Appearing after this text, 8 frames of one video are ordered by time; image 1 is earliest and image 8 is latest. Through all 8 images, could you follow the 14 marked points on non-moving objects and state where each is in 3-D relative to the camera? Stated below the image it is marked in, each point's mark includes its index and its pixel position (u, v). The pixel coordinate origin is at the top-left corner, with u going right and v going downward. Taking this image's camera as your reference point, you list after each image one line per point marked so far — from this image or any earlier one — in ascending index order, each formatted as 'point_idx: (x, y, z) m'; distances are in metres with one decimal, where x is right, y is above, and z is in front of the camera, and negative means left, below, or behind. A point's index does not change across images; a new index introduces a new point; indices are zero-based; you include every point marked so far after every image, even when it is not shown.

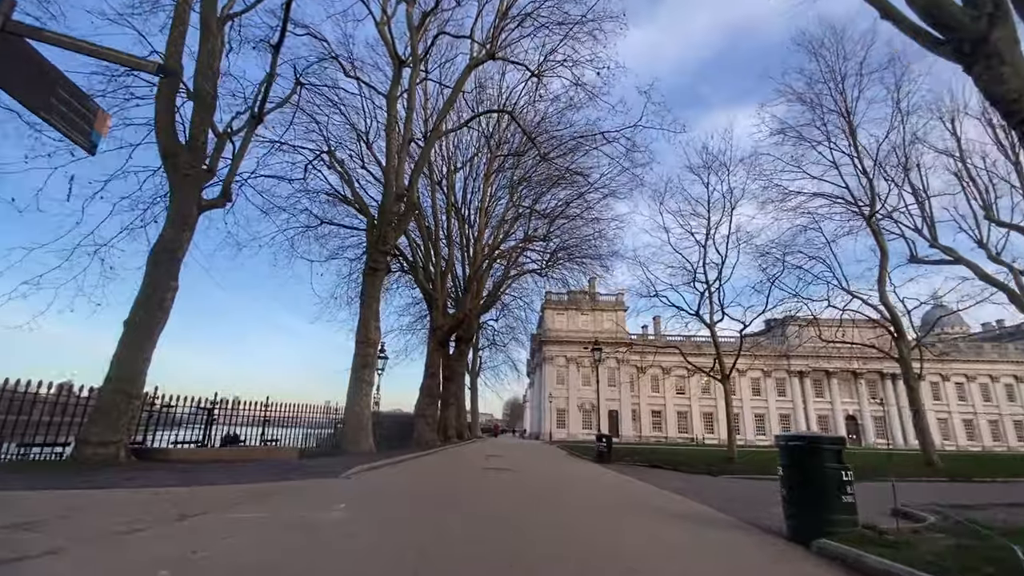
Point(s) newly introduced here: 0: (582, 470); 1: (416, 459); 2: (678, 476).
0: (+2.9, -7.6, +19.7) m
1: (-3.7, -6.8, +18.7) m
2: (+6.3, -7.2, +18.4) m
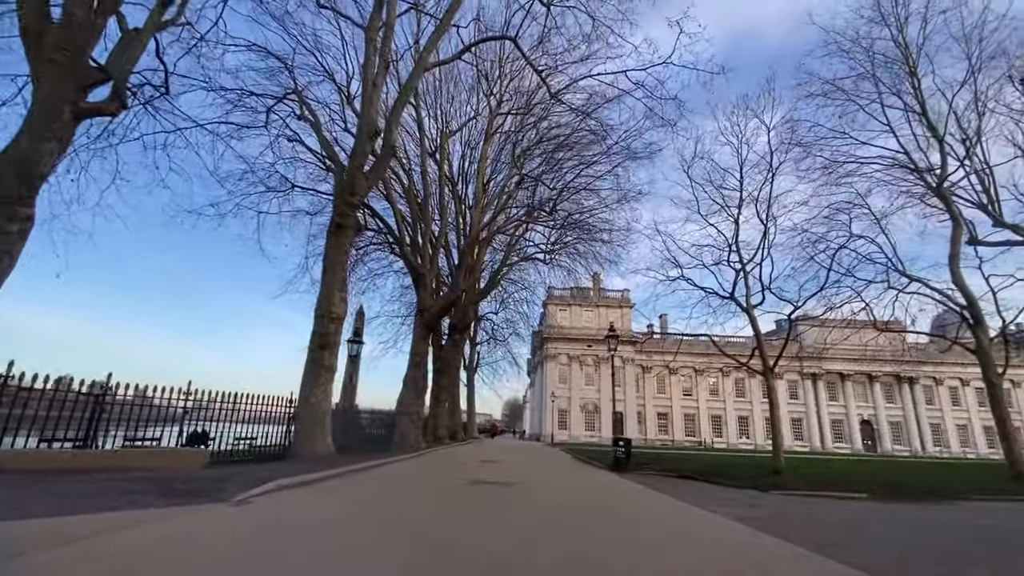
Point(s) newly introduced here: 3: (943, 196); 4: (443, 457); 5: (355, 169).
0: (+2.8, -6.6, +16.1) m
1: (-3.8, -5.7, +15.2) m
2: (+6.2, -6.3, +14.8) m
3: (+17.6, +3.8, +19.2) m
4: (-2.7, -6.4, +17.9) m
5: (-4.6, +3.5, +14.0) m
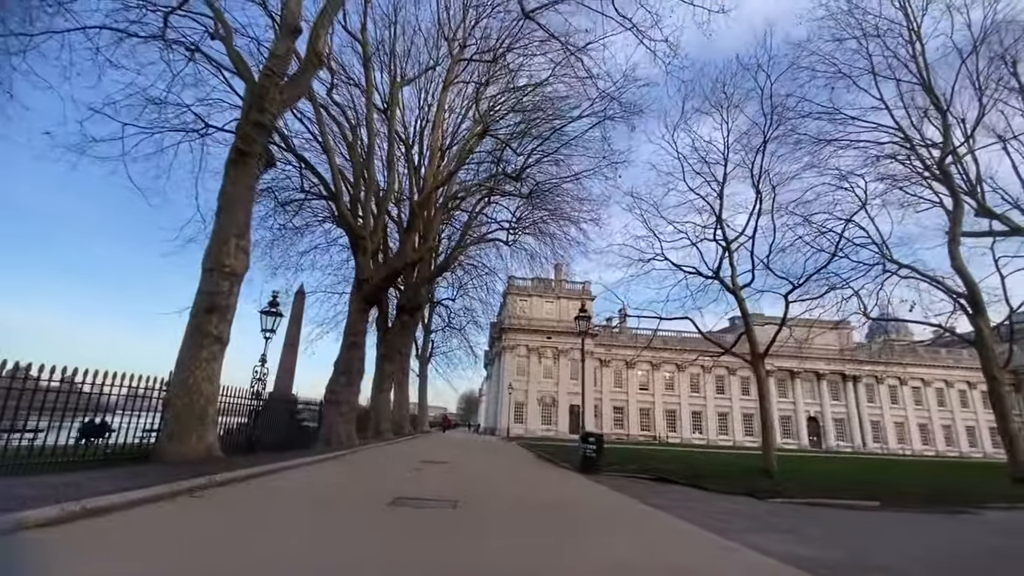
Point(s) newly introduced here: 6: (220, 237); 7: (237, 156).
0: (+1.4, -5.6, +13.5) m
1: (-5.1, -4.5, +12.0) m
2: (+4.8, -5.5, +12.5) m
3: (+16.2, +4.3, +17.7) m
4: (-4.2, -5.3, +14.8) m
5: (-5.5, +4.7, +10.6) m
6: (-6.3, +1.1, +10.2) m
7: (-6.2, +2.9, +10.6) m
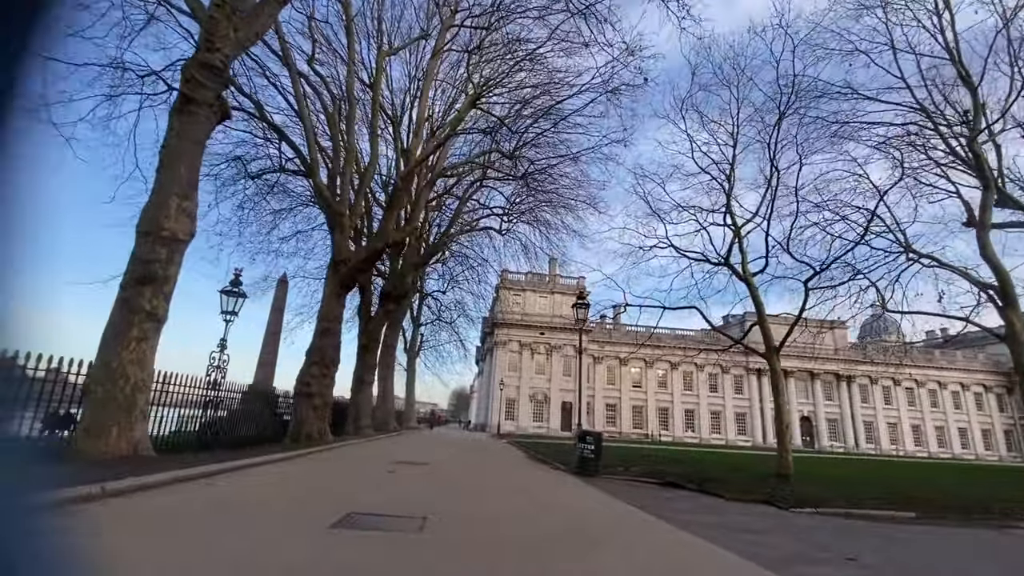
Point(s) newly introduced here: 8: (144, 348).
0: (+1.1, -5.2, +12.1) m
1: (-5.3, -4.0, +10.5) m
2: (+4.6, -5.0, +11.1) m
3: (+16.0, +4.6, +16.5) m
4: (-4.5, -4.7, +13.3) m
5: (-5.6, +5.3, +9.0) m
6: (-6.4, +1.7, +8.6) m
7: (-6.3, +3.5, +9.0) m
8: (-6.2, -1.0, +8.0) m
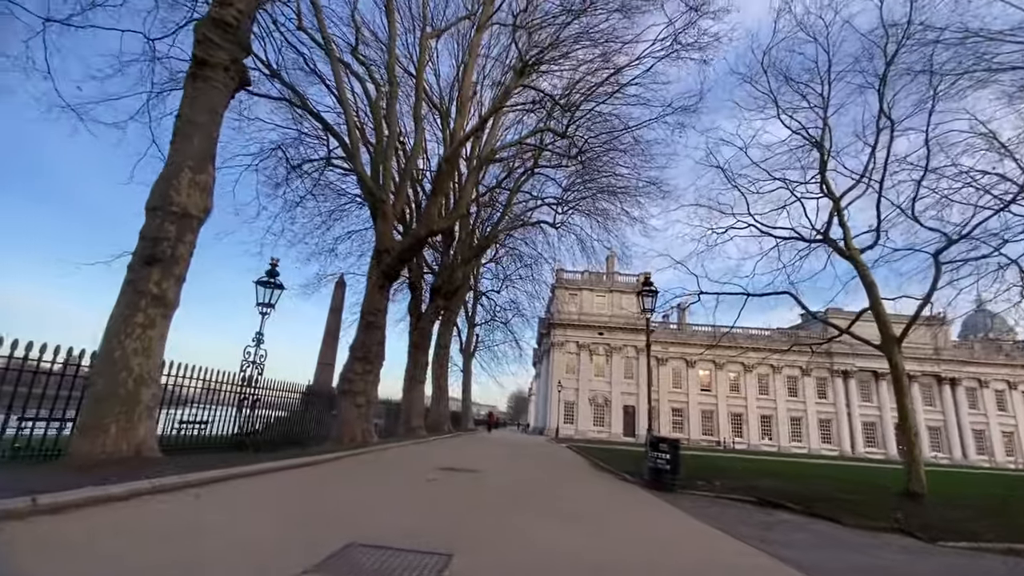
0: (+2.4, -4.7, +10.3) m
1: (-4.2, -3.7, +9.4) m
2: (+5.8, -4.5, +8.9) m
3: (+17.5, +5.4, +12.9) m
4: (-3.0, -4.4, +12.1) m
5: (-4.8, +5.6, +8.1) m
6: (-5.6, +2.0, +7.7) m
7: (-5.5, +3.8, +8.1) m
8: (-5.4, -0.7, +7.1) m
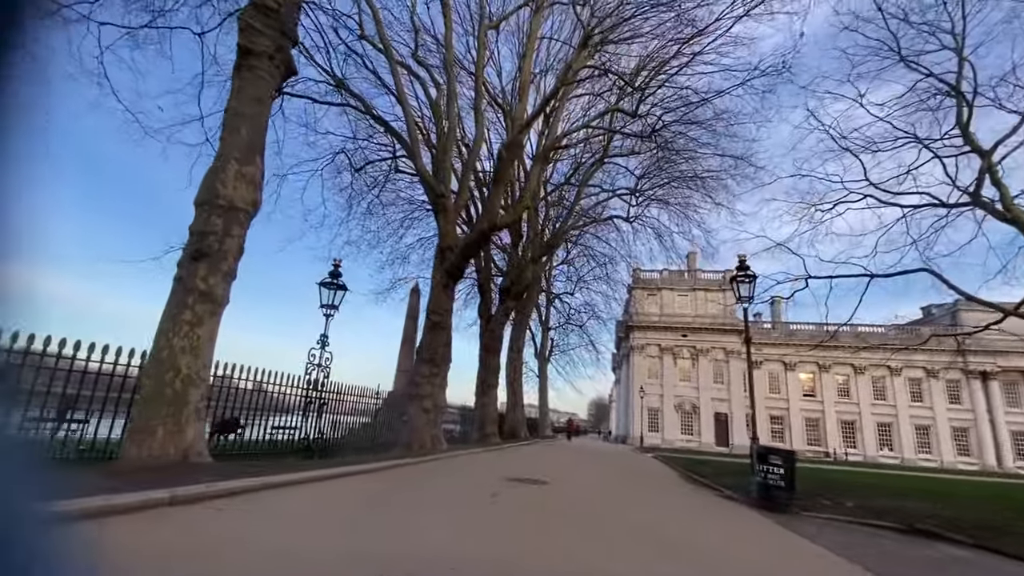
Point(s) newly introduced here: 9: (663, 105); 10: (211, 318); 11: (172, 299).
0: (+3.9, -4.4, +8.6) m
1: (-2.8, -3.6, +8.8) m
2: (+7.0, -4.0, +6.7) m
3: (+18.9, +6.3, +9.0) m
4: (-1.2, -4.3, +11.3) m
5: (-4.0, +5.6, +7.8) m
6: (-4.7, +2.0, +7.5) m
7: (-4.5, +3.8, +7.9) m
8: (-4.5, -0.7, +6.7) m
9: (+5.7, +6.9, +17.8) m
10: (-4.4, -0.4, +6.9) m
11: (-4.9, -0.1, +6.8) m
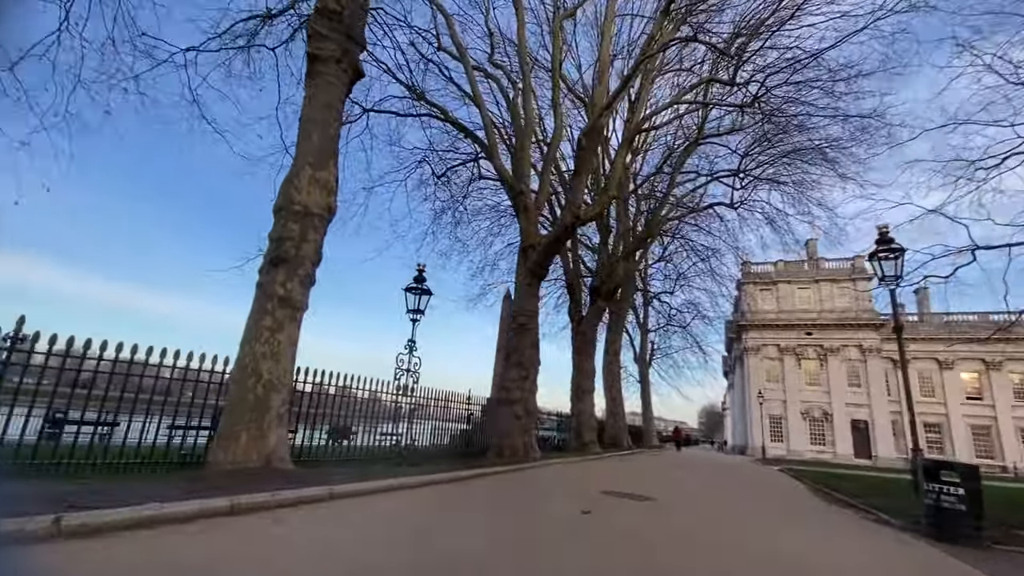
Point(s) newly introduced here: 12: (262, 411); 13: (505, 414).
0: (+5.4, -4.0, +6.8) m
1: (-1.1, -3.6, +8.4) m
2: (+8.1, -3.4, +4.3) m
3: (+19.6, +7.6, +4.5) m
4: (+1.0, -4.2, +10.4) m
5: (-3.0, +5.6, +7.8) m
6: (-3.5, +1.9, +7.6) m
7: (-3.4, +3.7, +8.0) m
8: (-3.3, -0.8, +6.7) m
9: (+8.4, +7.2, +15.7) m
10: (-3.2, -0.5, +6.9) m
11: (-3.7, -0.2, +6.9) m
12: (-3.4, -1.6, +6.4) m
13: (-0.2, -3.4, +12.8) m
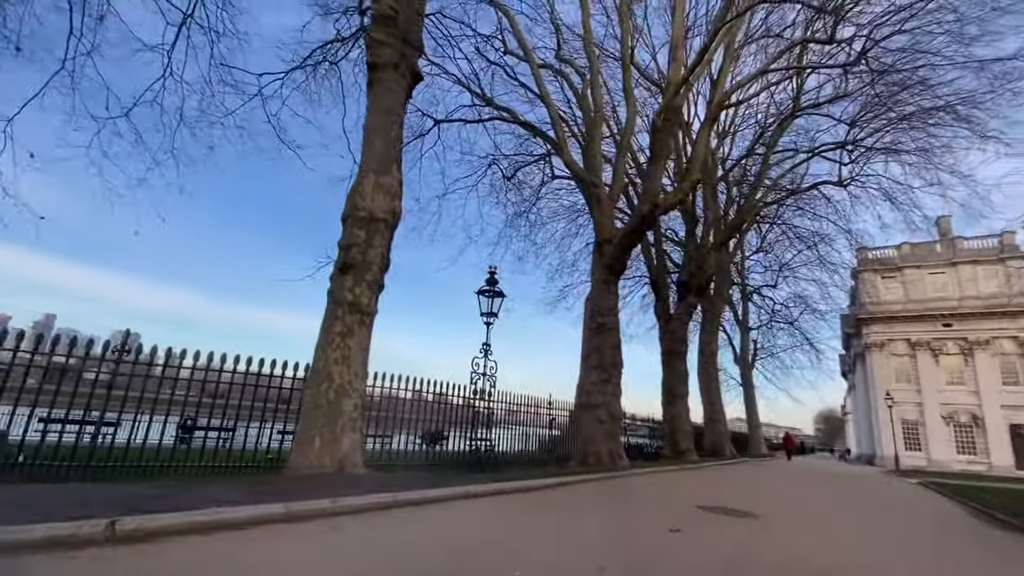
0: (+6.4, -3.6, +5.2) m
1: (+0.3, -3.5, +8.0) m
2: (+8.5, -2.8, +2.4) m
3: (+19.3, +8.7, +0.6) m
4: (+2.7, -4.1, +9.6) m
5: (-2.1, +5.5, +7.9) m
6: (-2.5, +1.8, +7.7) m
7: (-2.4, +3.6, +8.1) m
8: (-2.3, -0.8, +6.8) m
9: (+10.4, +7.7, +13.7) m
10: (-2.2, -0.6, +6.9) m
11: (-2.8, -0.4, +7.0) m
12: (-2.4, -1.7, +6.4) m
13: (+2.0, -3.4, +12.2) m
